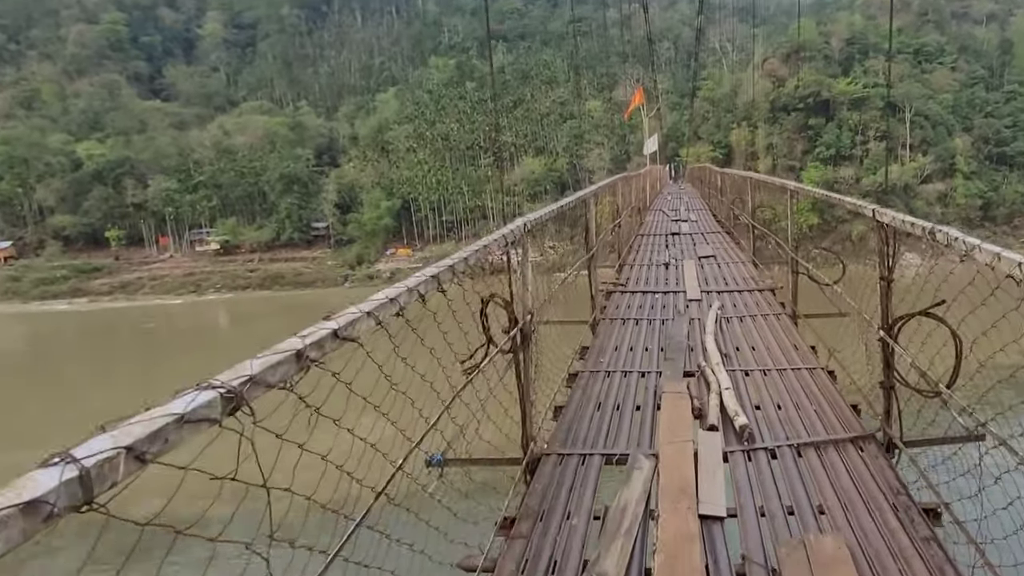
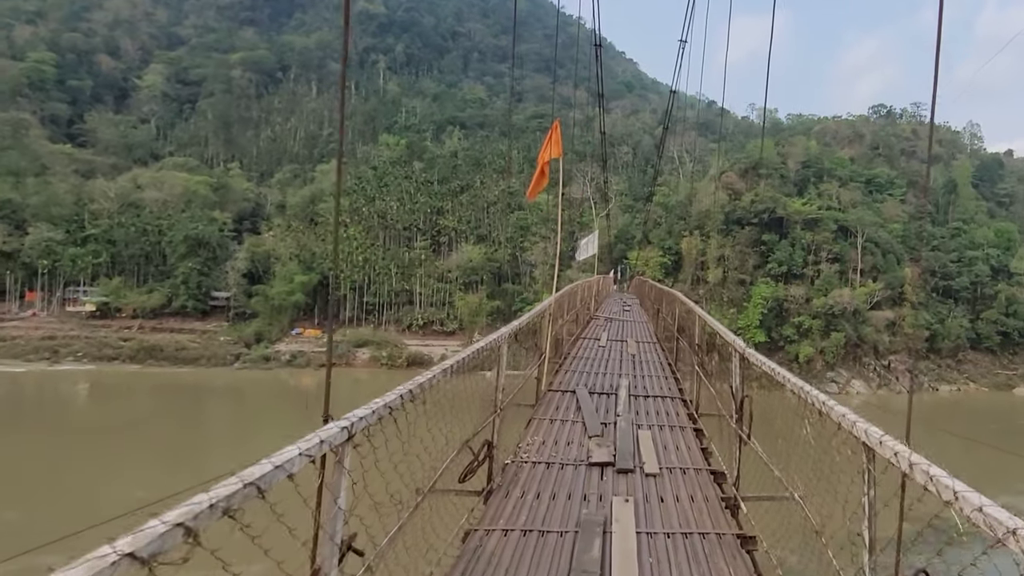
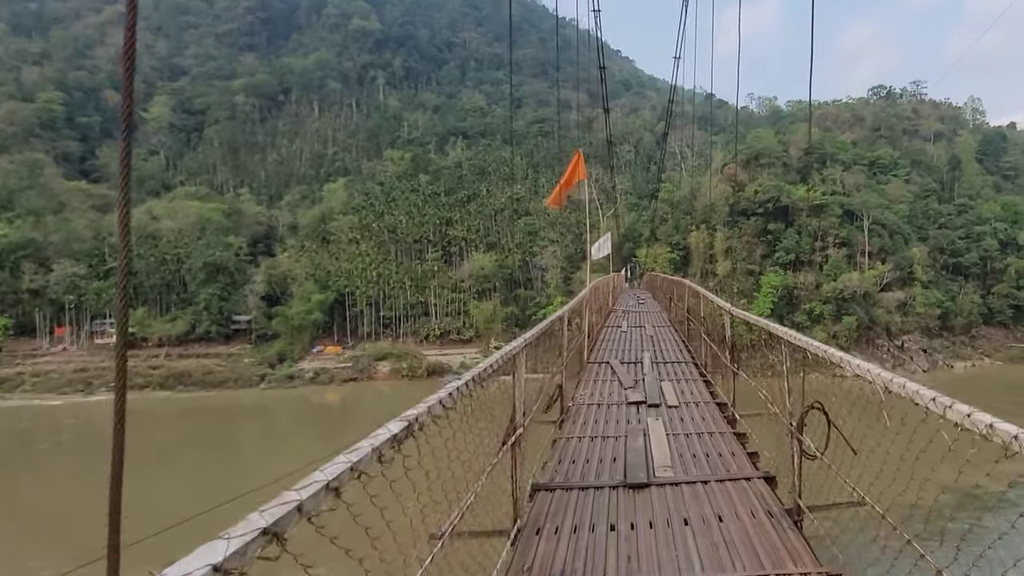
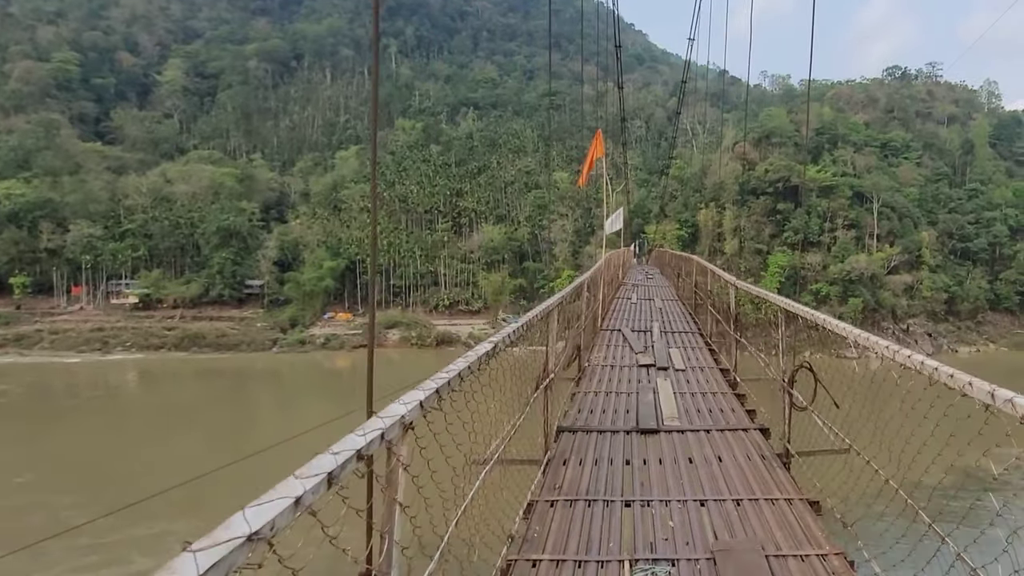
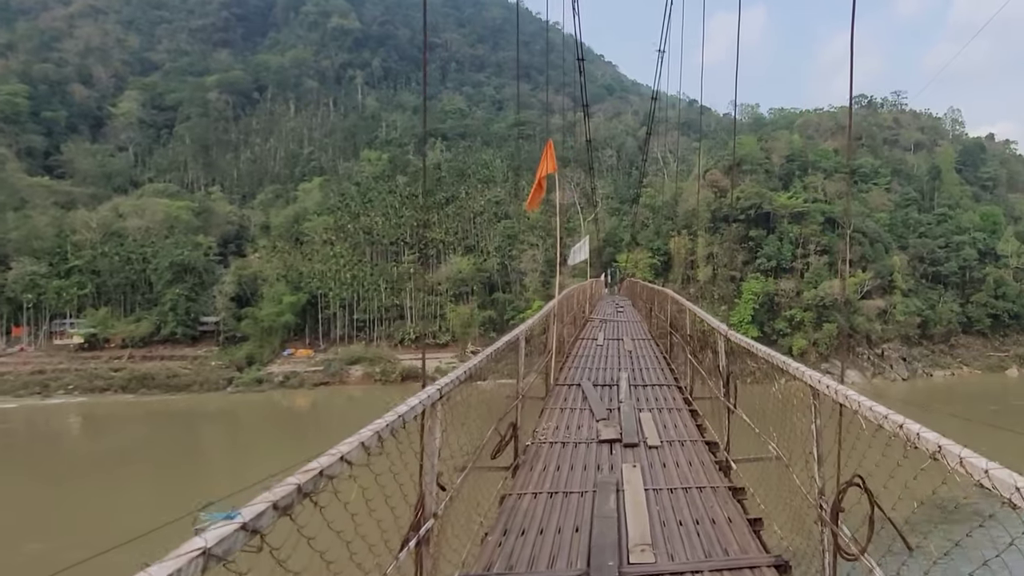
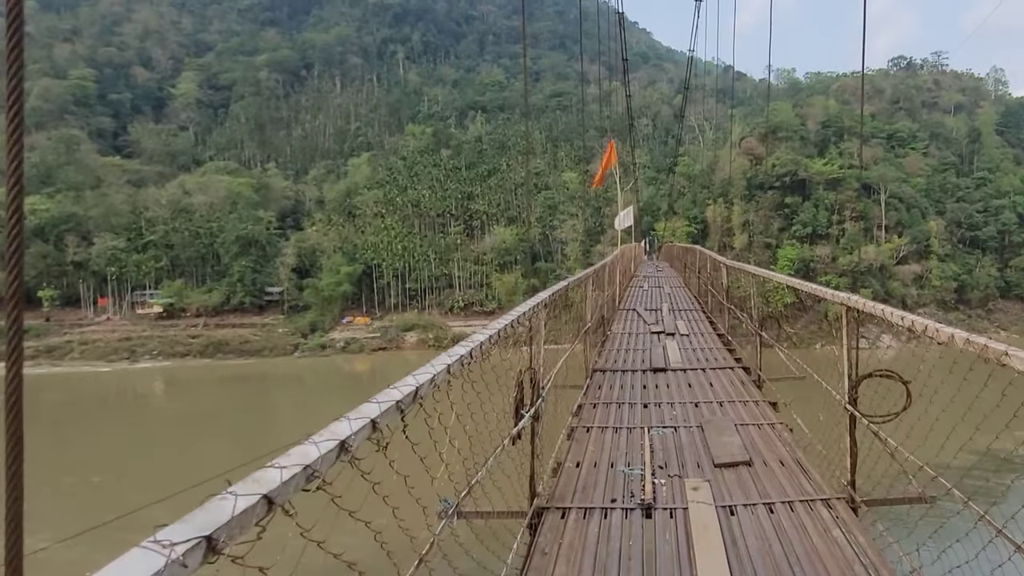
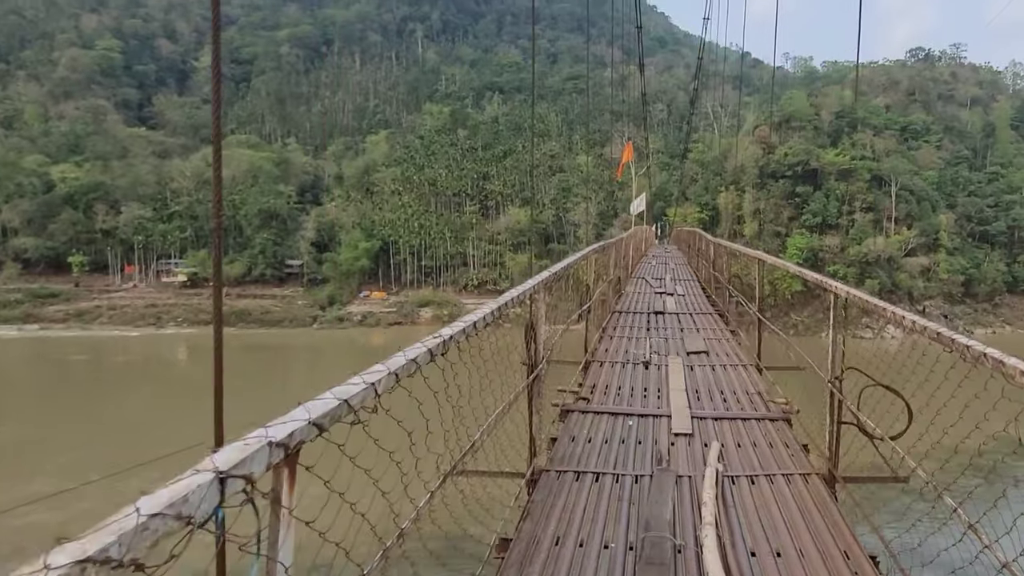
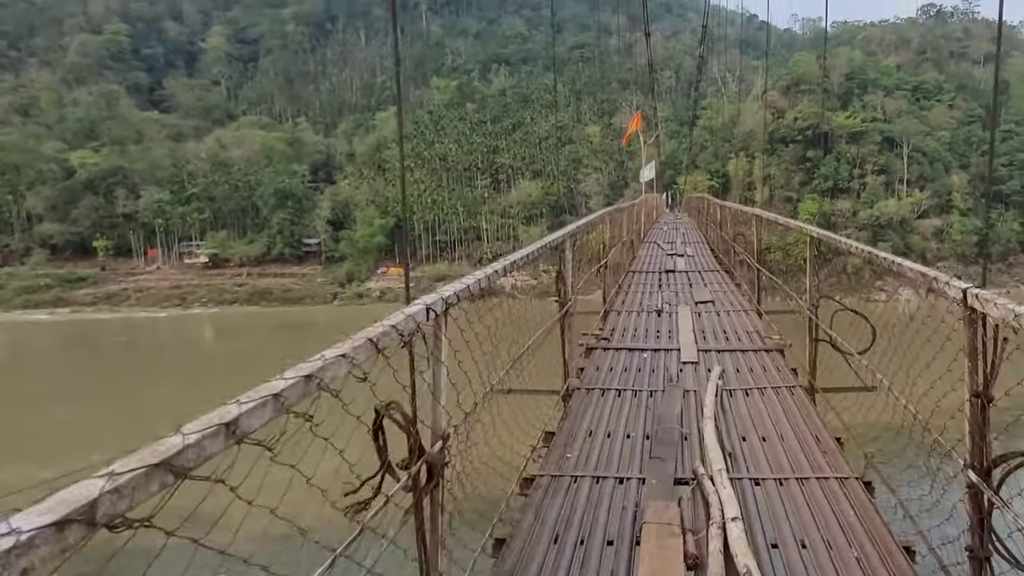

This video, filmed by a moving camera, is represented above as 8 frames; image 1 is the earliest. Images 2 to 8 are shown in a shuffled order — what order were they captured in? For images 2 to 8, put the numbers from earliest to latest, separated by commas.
8, 7, 6, 4, 3, 5, 2
